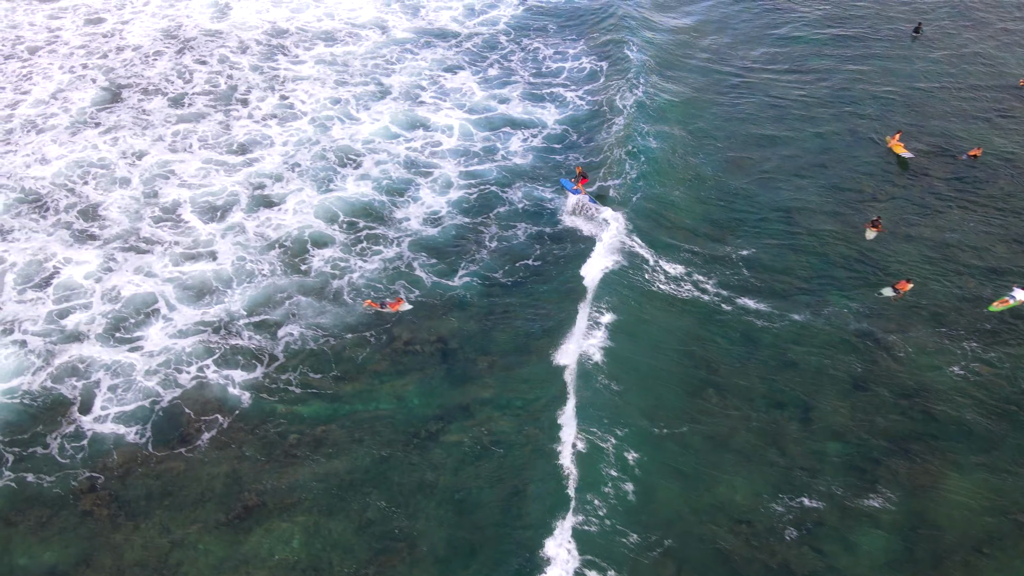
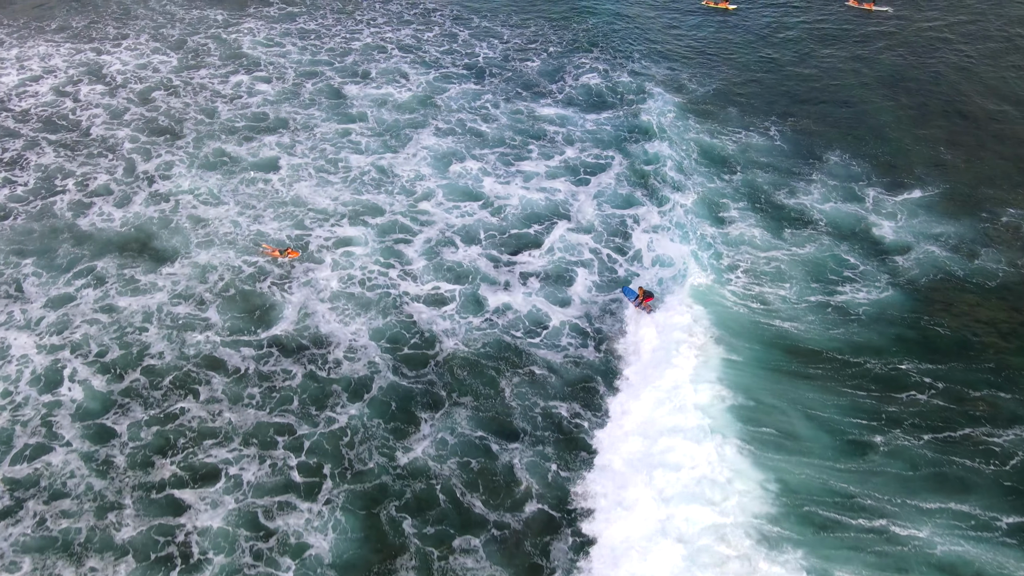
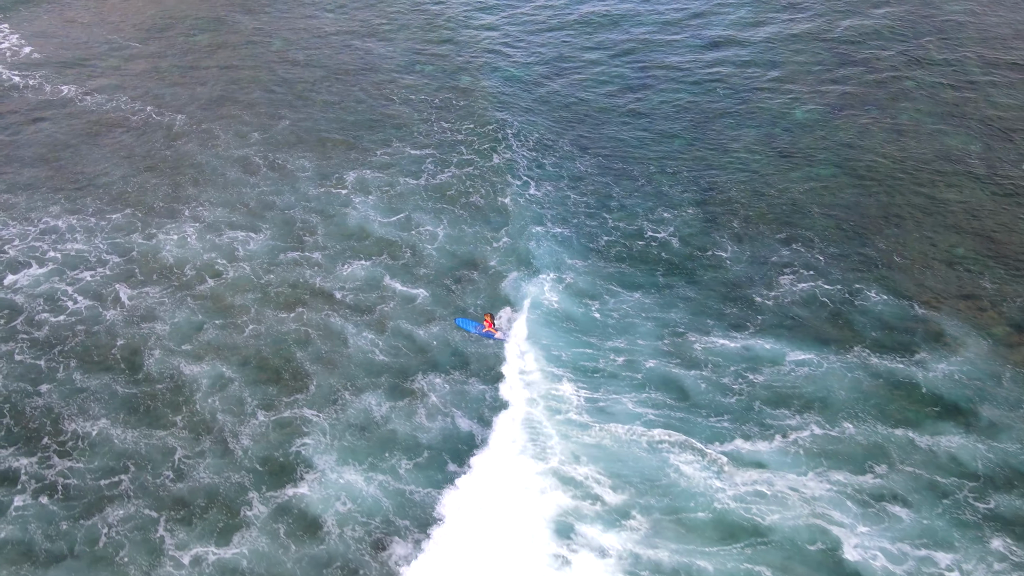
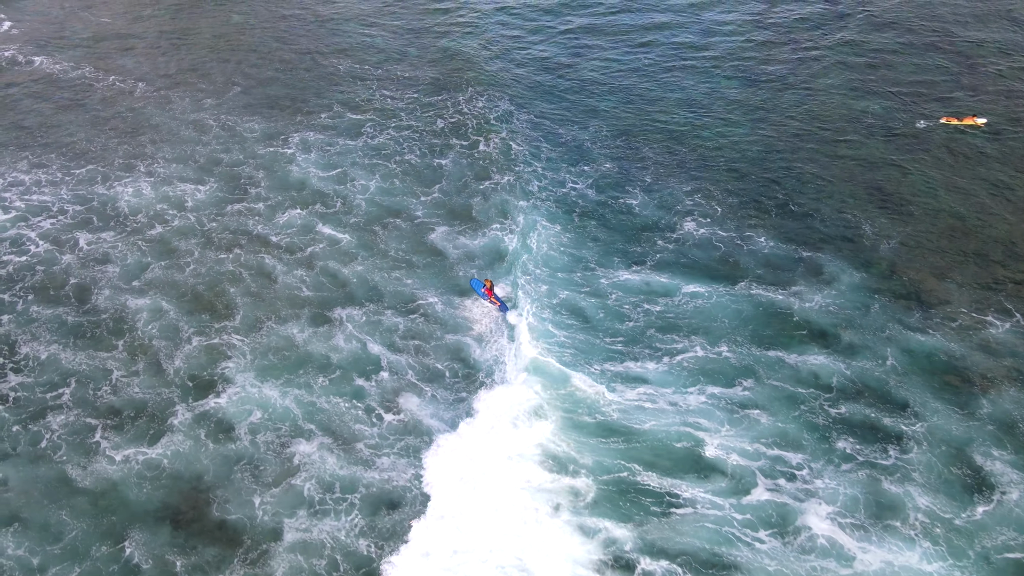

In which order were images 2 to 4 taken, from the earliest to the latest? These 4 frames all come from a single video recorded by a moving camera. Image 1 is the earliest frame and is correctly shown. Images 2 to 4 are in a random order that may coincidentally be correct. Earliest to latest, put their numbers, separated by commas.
2, 4, 3
